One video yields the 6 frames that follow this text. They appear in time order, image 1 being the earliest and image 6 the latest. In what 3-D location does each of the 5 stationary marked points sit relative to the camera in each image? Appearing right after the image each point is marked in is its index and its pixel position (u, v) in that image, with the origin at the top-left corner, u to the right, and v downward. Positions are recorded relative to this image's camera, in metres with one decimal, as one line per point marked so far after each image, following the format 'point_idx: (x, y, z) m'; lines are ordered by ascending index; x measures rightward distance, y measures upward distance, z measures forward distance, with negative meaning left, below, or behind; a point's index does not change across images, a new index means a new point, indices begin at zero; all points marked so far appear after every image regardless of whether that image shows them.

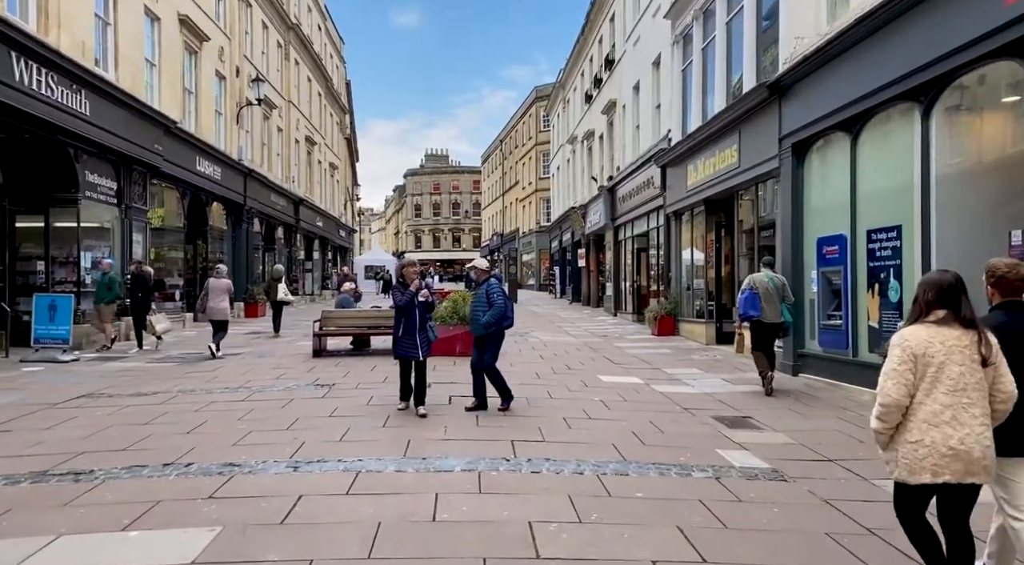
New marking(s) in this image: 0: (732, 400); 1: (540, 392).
0: (+2.5, -1.3, +9.0) m
1: (+0.3, -1.3, +9.0) m
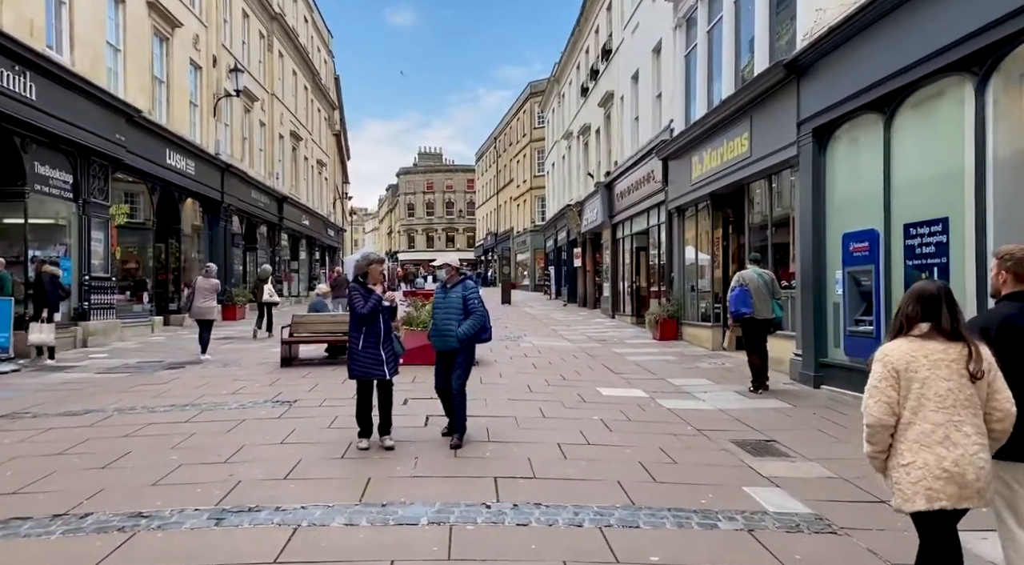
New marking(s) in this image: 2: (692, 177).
0: (+2.4, -1.4, +7.9) m
1: (+0.2, -1.3, +7.9) m
2: (+3.3, +1.9, +14.5) m
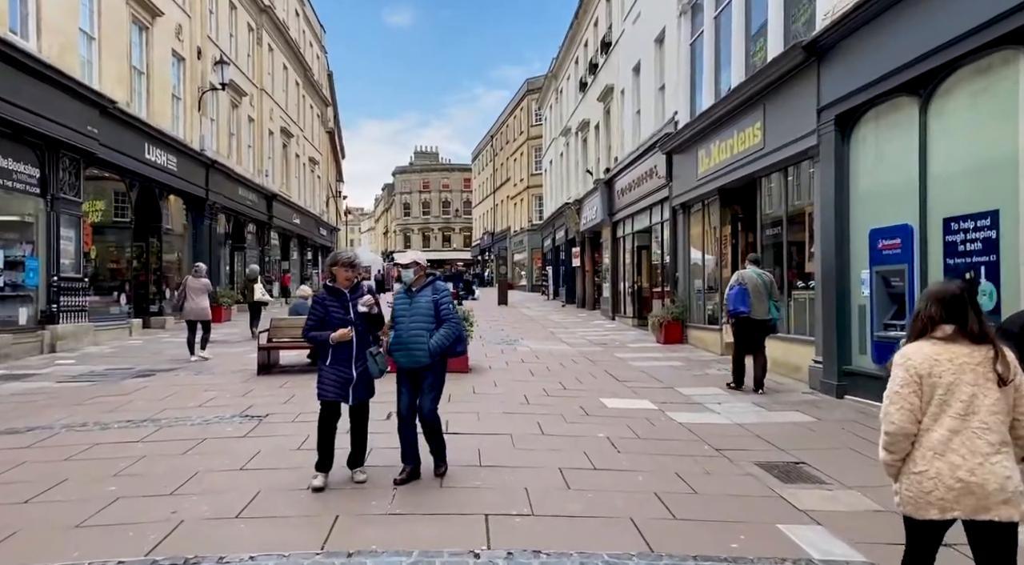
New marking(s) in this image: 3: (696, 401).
0: (+2.3, -1.4, +7.1) m
1: (+0.1, -1.3, +7.1) m
2: (+3.3, +1.9, +13.8) m
3: (+2.1, -1.3, +8.6) m
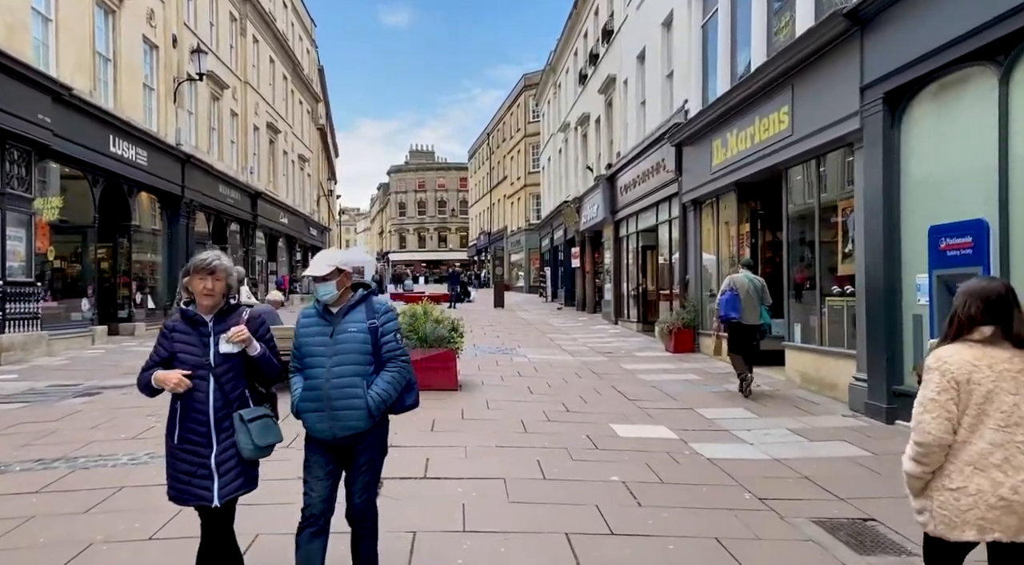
0: (+2.3, -1.4, +5.8) m
1: (+0.1, -1.3, +5.8) m
2: (+3.2, +1.9, +12.5) m
3: (+2.0, -1.4, +7.4) m
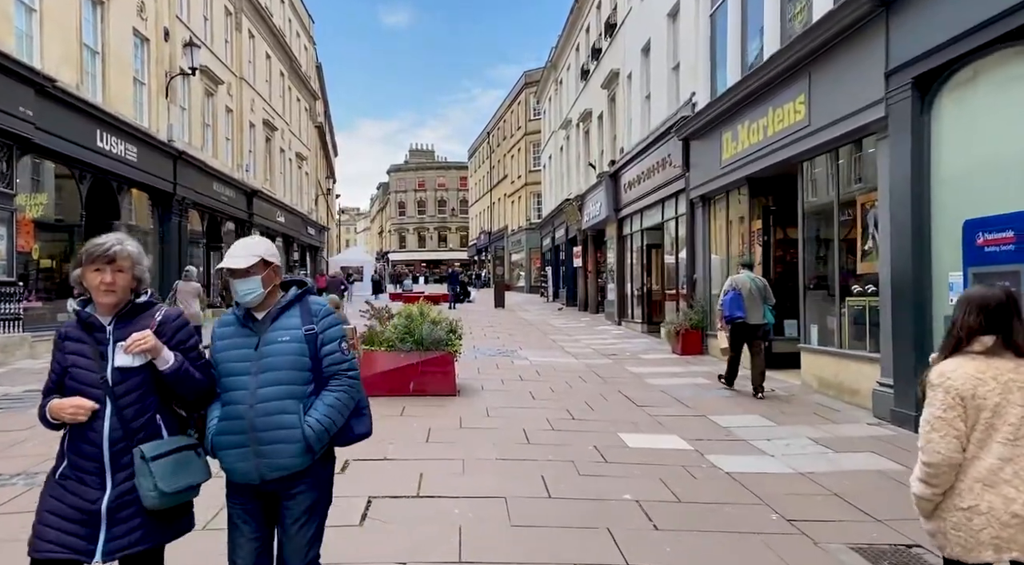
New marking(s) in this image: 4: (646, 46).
0: (+2.3, -1.4, +5.3) m
1: (+0.1, -1.3, +5.3) m
2: (+3.2, +1.9, +12.0) m
3: (+2.0, -1.4, +6.9) m
4: (+3.0, +5.2, +17.2) m
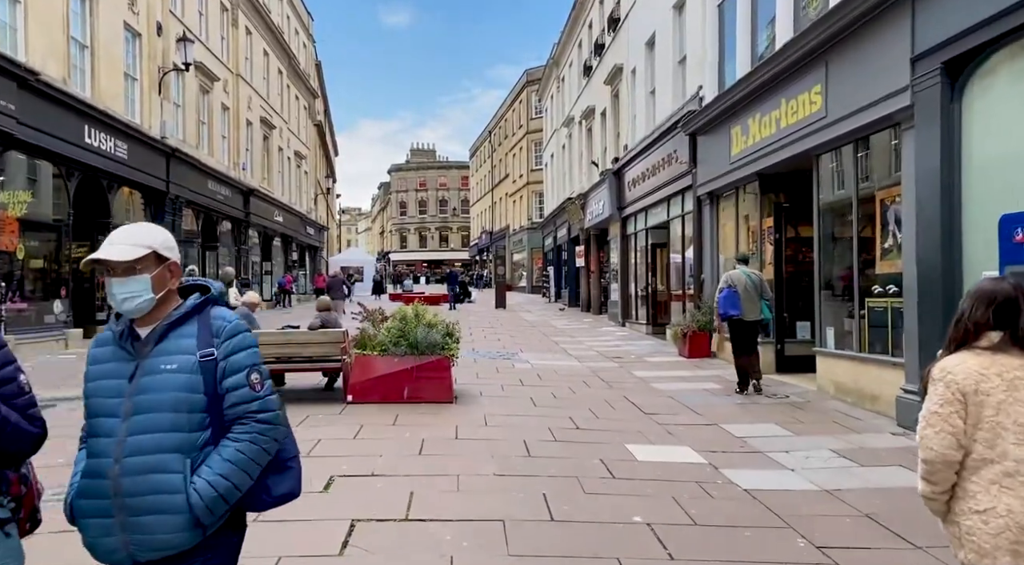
0: (+2.3, -1.4, +4.8) m
1: (+0.1, -1.3, +4.8) m
2: (+3.2, +1.9, +11.5) m
3: (+2.0, -1.4, +6.4) m
4: (+3.0, +5.2, +16.7) m
